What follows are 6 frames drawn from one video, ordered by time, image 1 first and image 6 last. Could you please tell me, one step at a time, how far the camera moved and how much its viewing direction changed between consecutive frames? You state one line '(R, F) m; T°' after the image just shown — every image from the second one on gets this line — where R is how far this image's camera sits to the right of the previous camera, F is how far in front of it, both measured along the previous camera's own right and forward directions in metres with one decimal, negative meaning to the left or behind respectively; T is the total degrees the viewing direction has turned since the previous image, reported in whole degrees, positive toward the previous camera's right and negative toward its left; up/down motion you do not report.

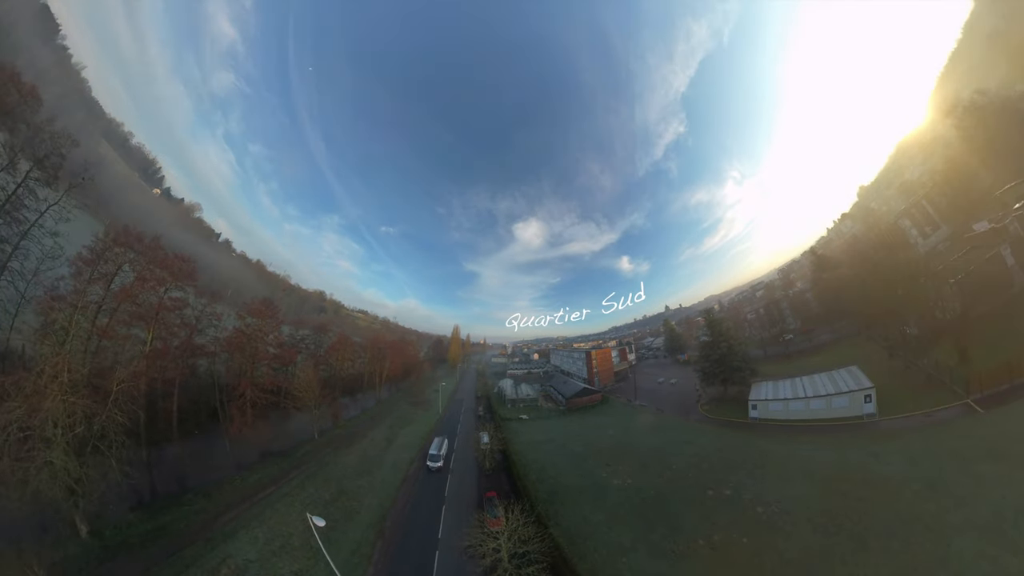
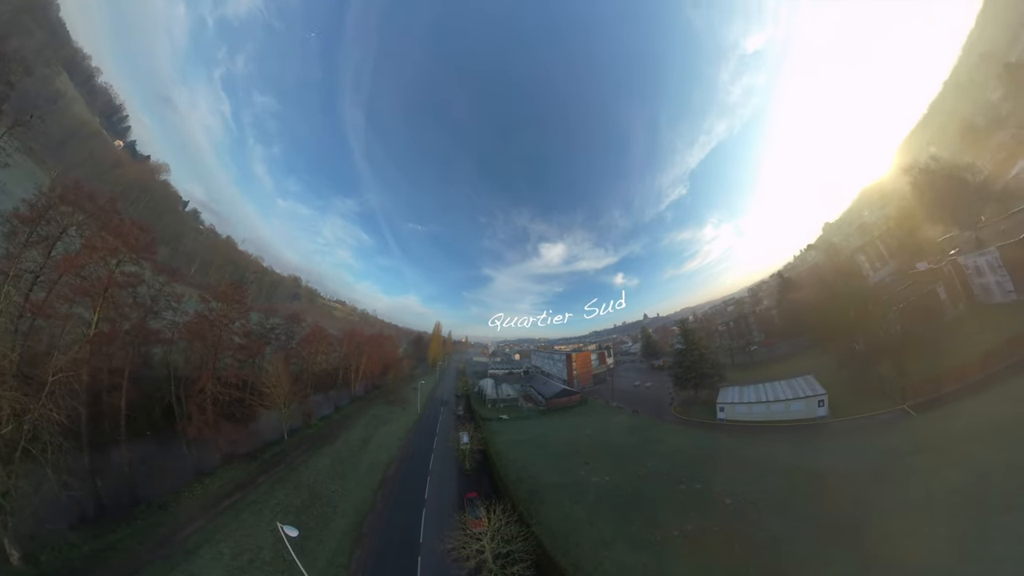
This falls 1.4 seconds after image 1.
(-2.6, +0.1) m; +9°
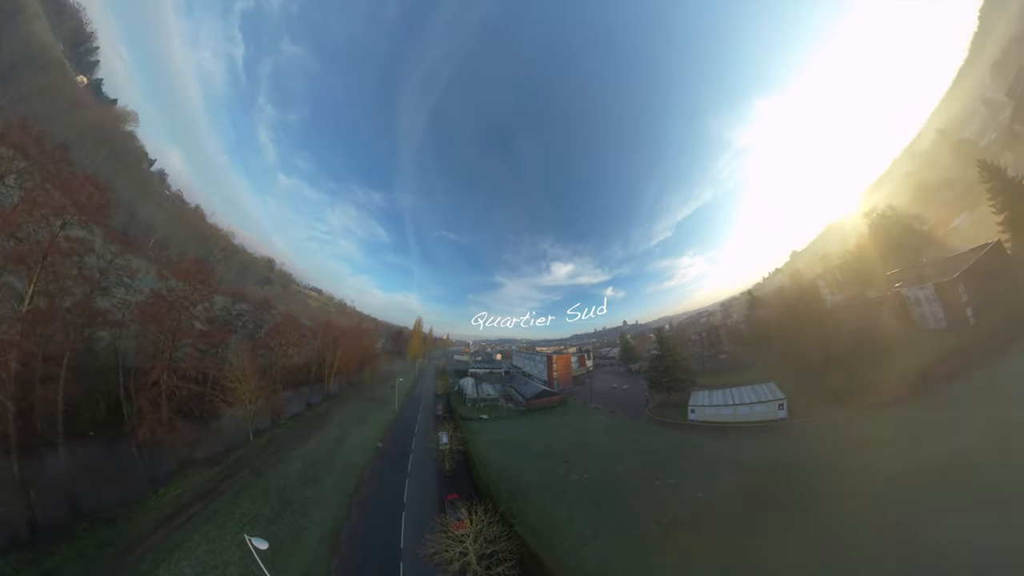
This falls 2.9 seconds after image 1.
(-2.6, +0.2) m; +9°
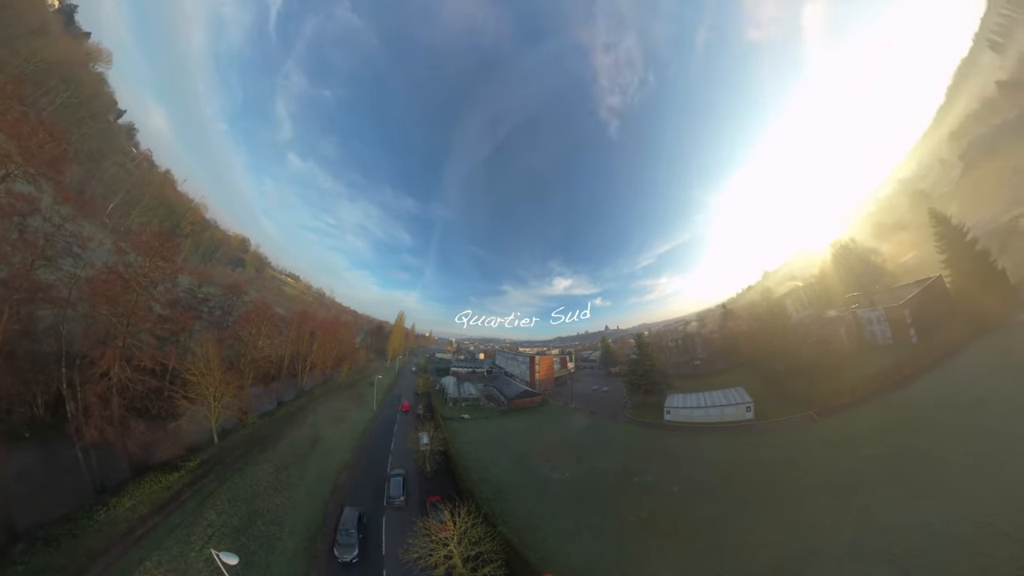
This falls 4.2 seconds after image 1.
(-2.2, +0.2) m; +8°
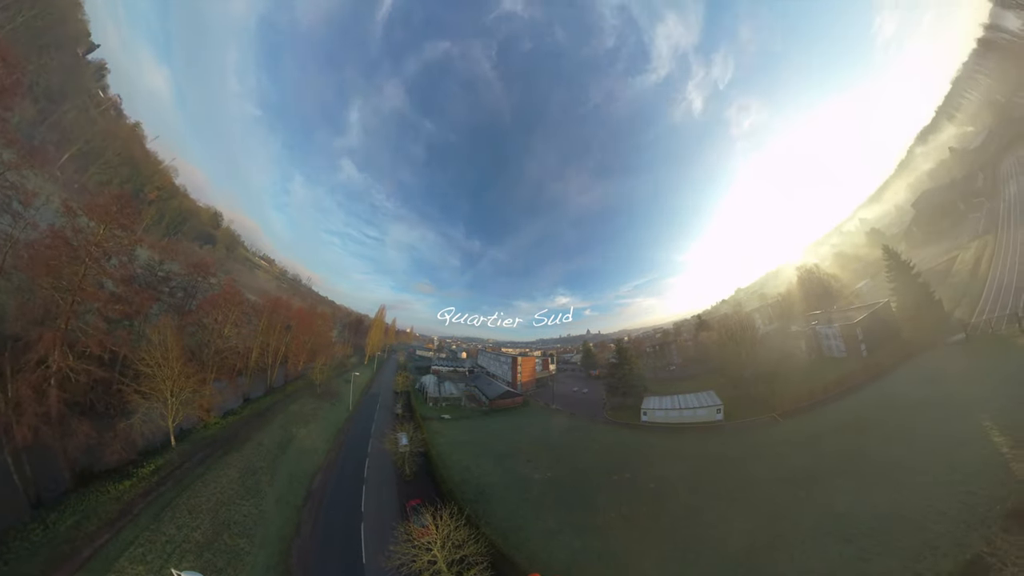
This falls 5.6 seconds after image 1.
(-2.1, +0.3) m; +8°
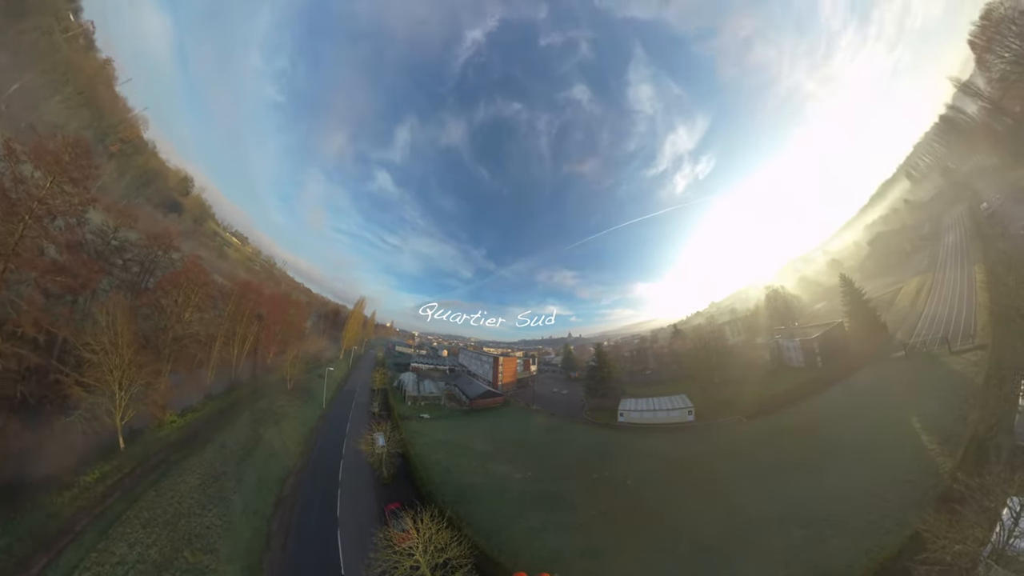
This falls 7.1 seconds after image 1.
(-2.1, +0.3) m; +8°
